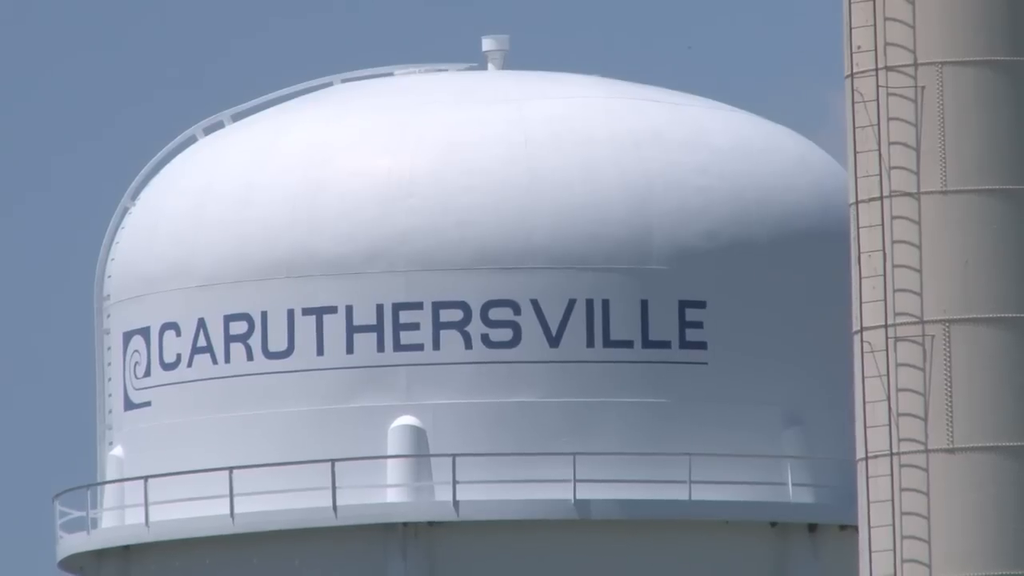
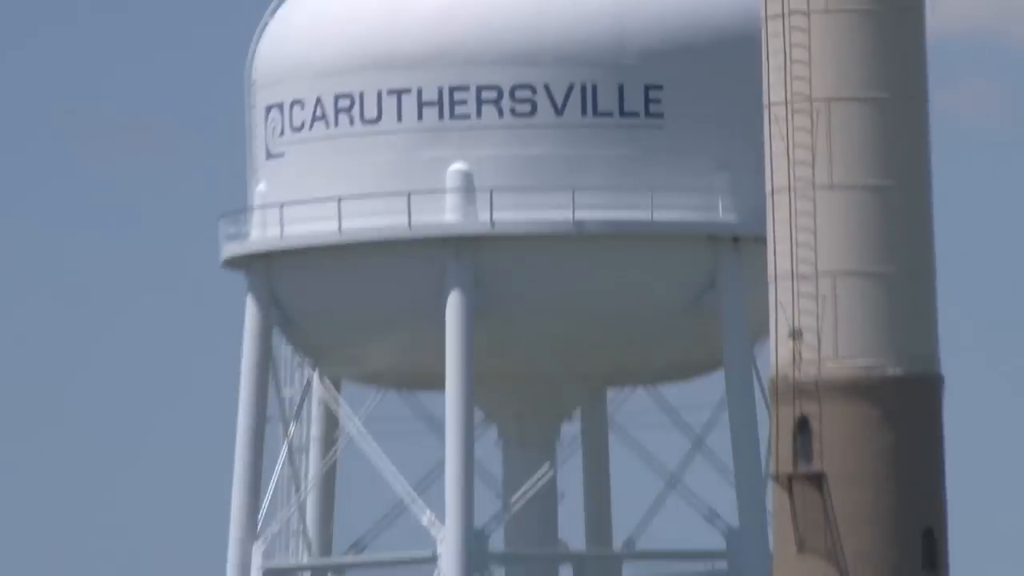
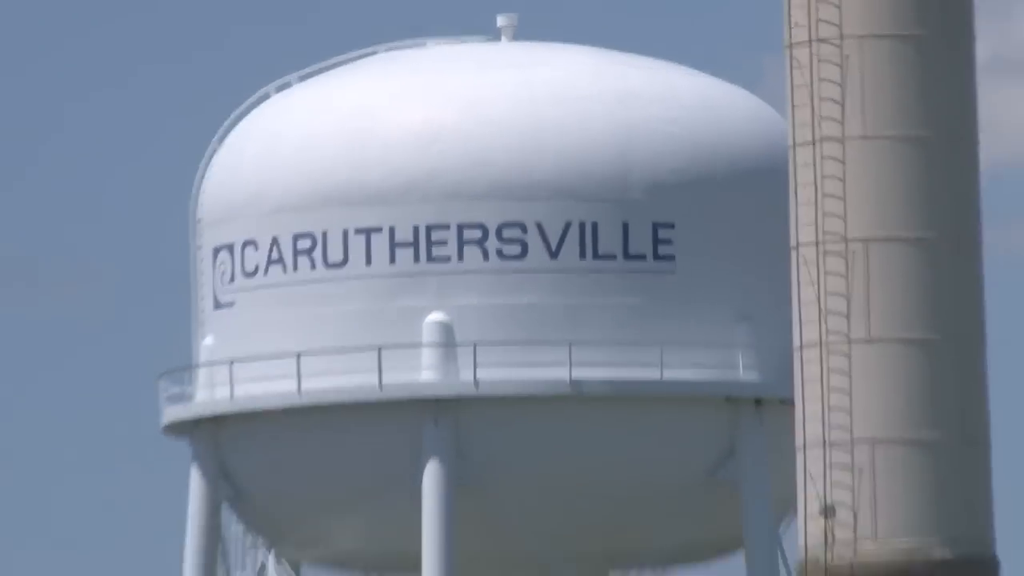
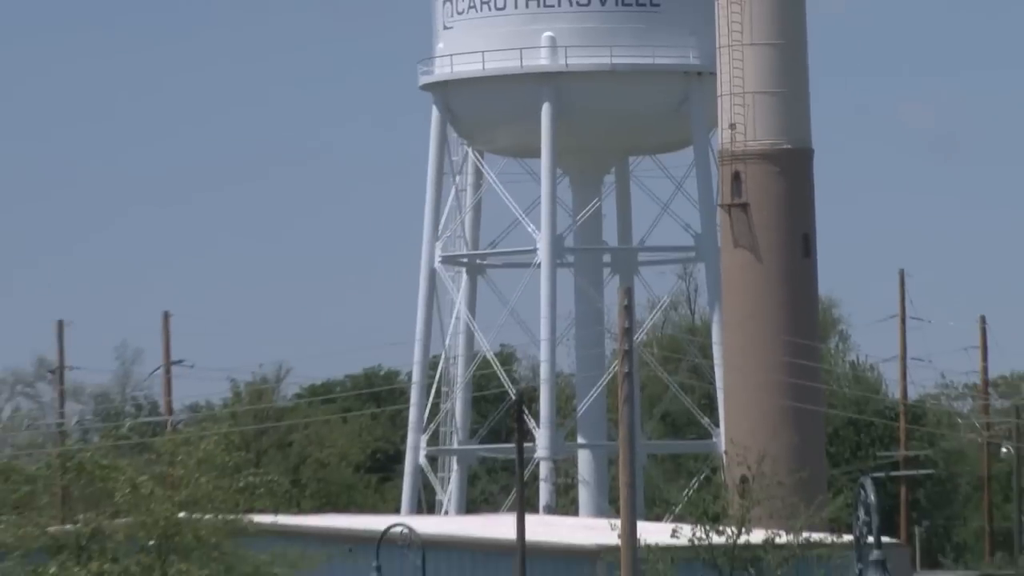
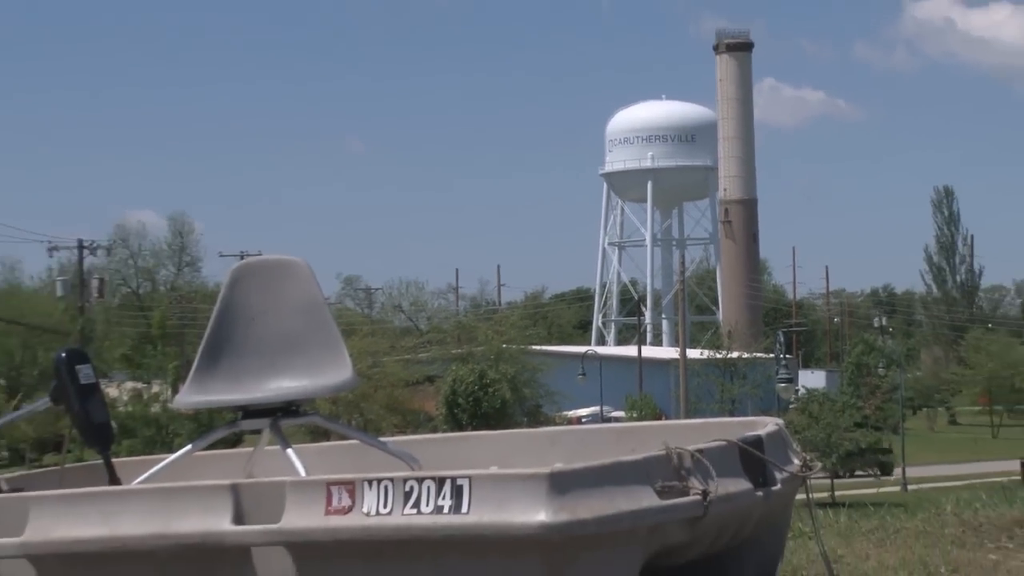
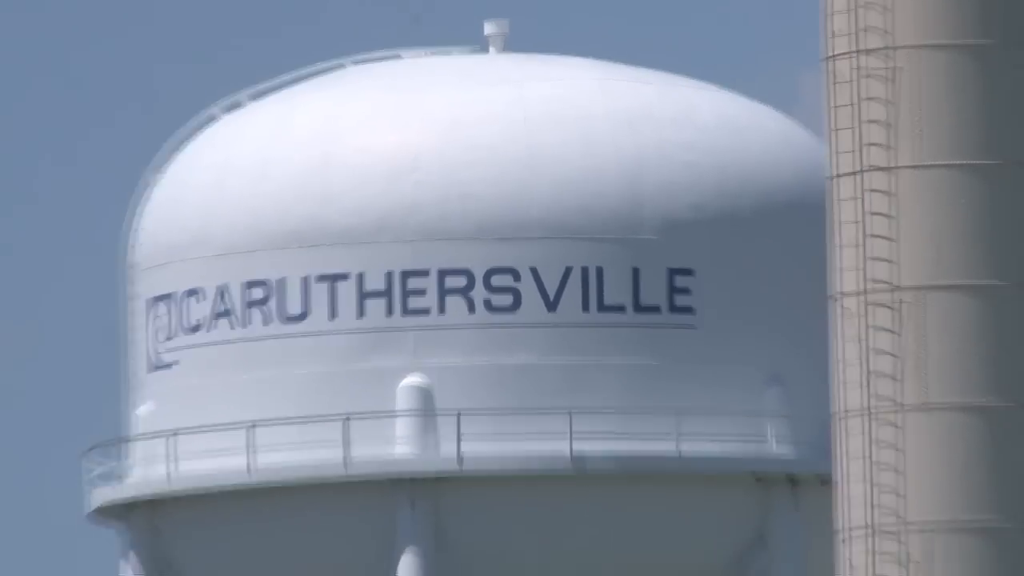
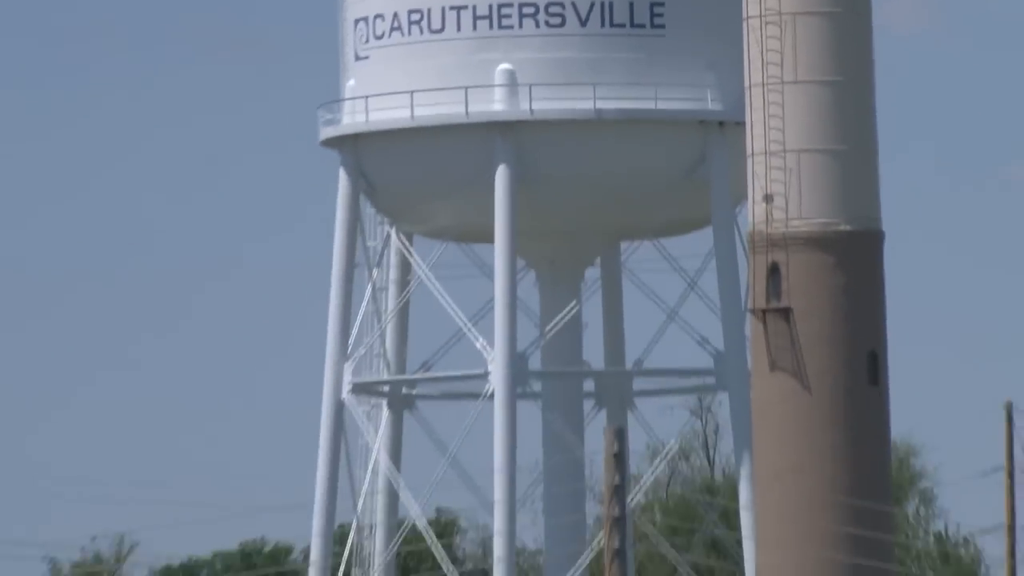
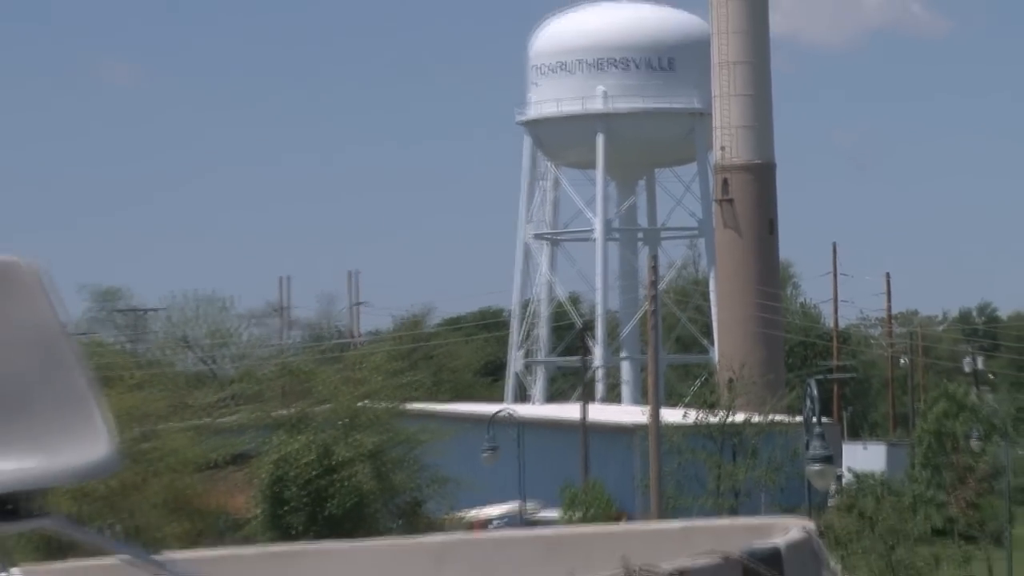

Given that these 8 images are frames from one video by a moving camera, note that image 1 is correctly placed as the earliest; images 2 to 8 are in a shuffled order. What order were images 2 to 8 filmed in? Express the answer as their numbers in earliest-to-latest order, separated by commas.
6, 3, 2, 7, 4, 8, 5
